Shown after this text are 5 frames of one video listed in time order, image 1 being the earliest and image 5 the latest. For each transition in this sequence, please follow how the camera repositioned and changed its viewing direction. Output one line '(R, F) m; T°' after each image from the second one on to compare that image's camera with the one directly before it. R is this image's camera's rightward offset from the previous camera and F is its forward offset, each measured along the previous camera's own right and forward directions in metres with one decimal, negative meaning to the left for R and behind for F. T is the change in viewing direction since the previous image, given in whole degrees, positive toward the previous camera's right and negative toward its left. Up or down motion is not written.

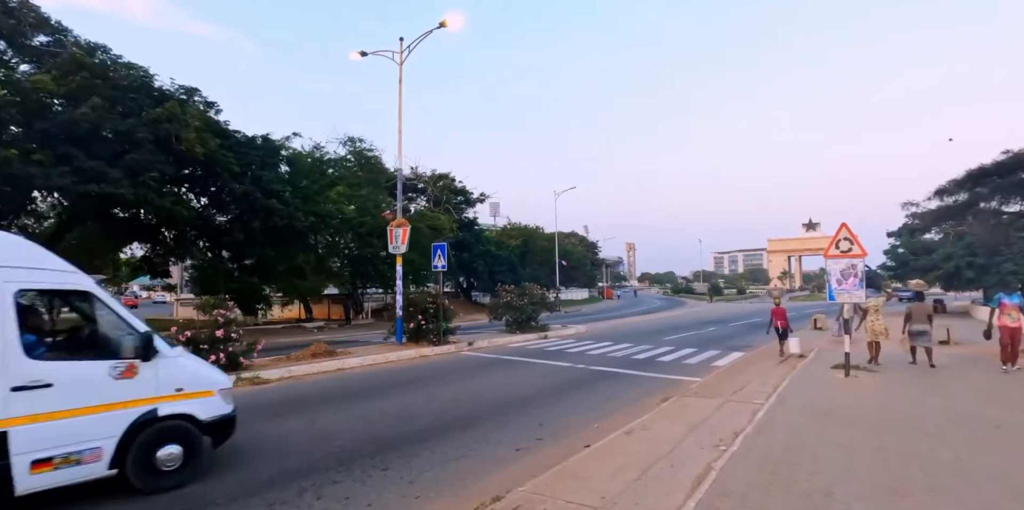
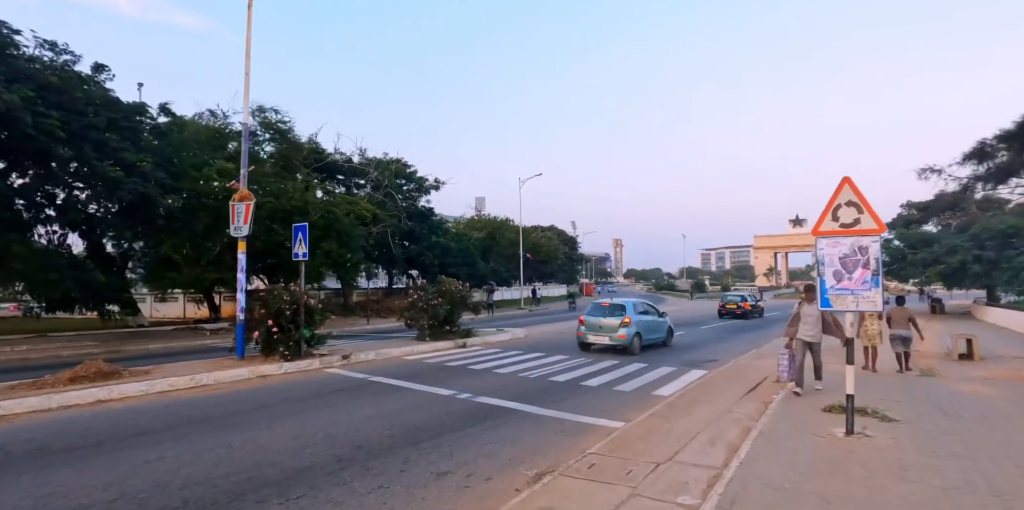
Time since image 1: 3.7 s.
(+2.6, +4.3) m; +1°
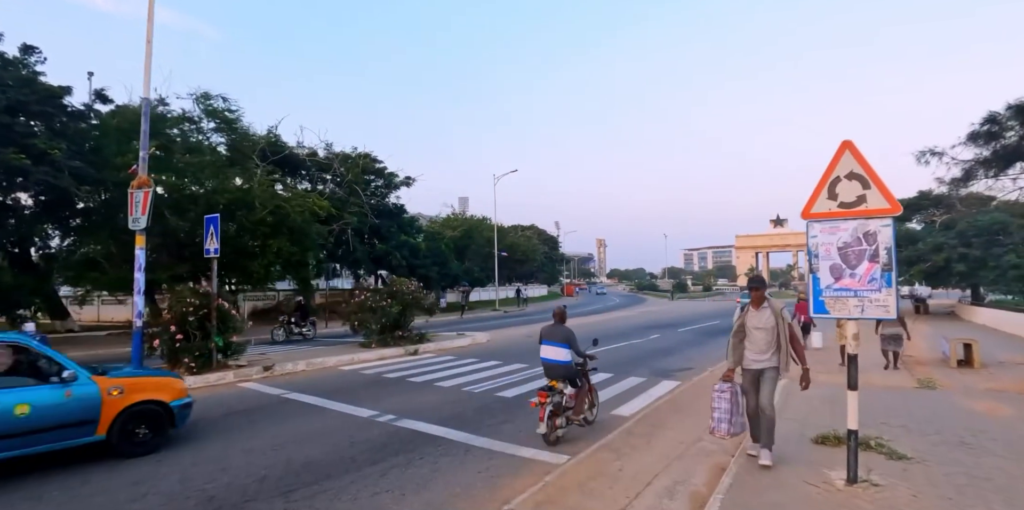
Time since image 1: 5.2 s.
(+0.8, +1.6) m; +2°
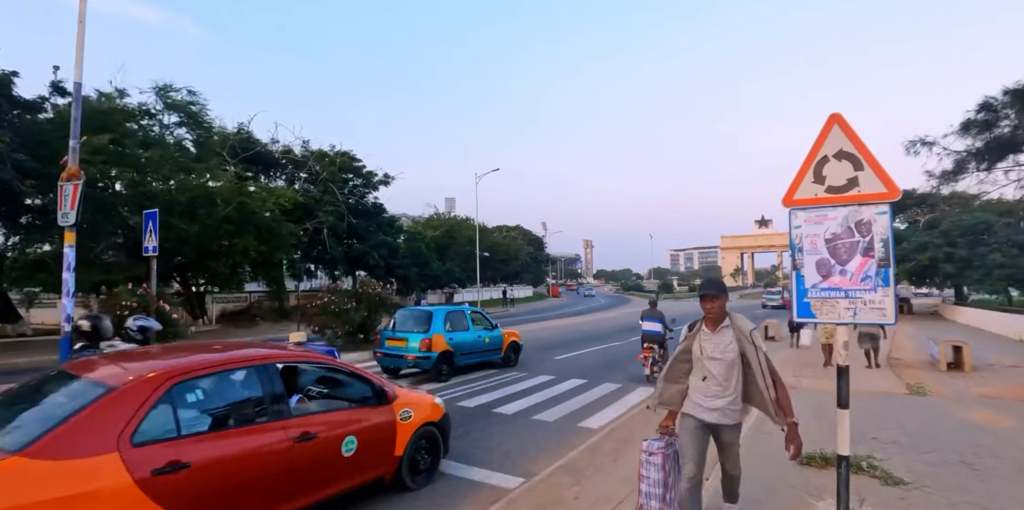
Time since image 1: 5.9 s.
(+0.4, +0.7) m; +1°
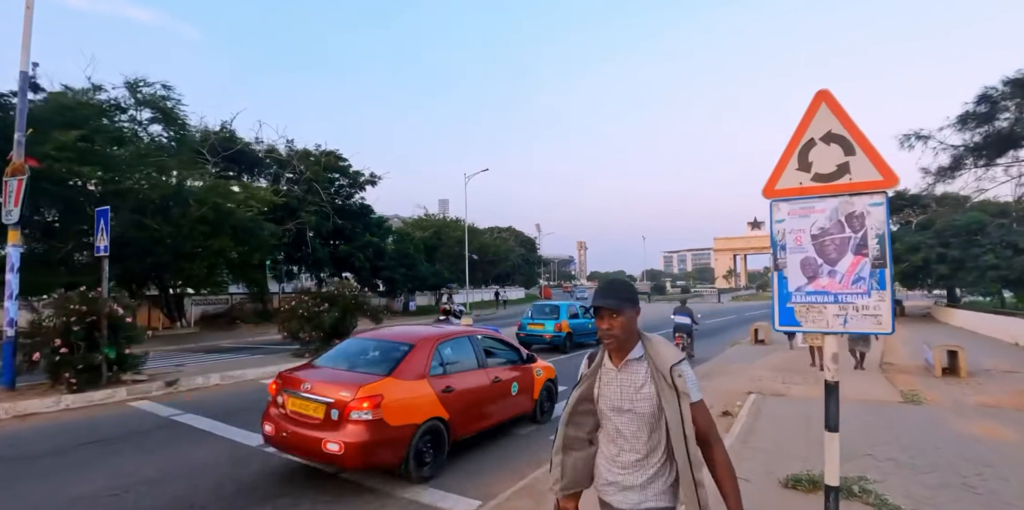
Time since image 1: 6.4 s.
(+0.4, +0.5) m; +1°
